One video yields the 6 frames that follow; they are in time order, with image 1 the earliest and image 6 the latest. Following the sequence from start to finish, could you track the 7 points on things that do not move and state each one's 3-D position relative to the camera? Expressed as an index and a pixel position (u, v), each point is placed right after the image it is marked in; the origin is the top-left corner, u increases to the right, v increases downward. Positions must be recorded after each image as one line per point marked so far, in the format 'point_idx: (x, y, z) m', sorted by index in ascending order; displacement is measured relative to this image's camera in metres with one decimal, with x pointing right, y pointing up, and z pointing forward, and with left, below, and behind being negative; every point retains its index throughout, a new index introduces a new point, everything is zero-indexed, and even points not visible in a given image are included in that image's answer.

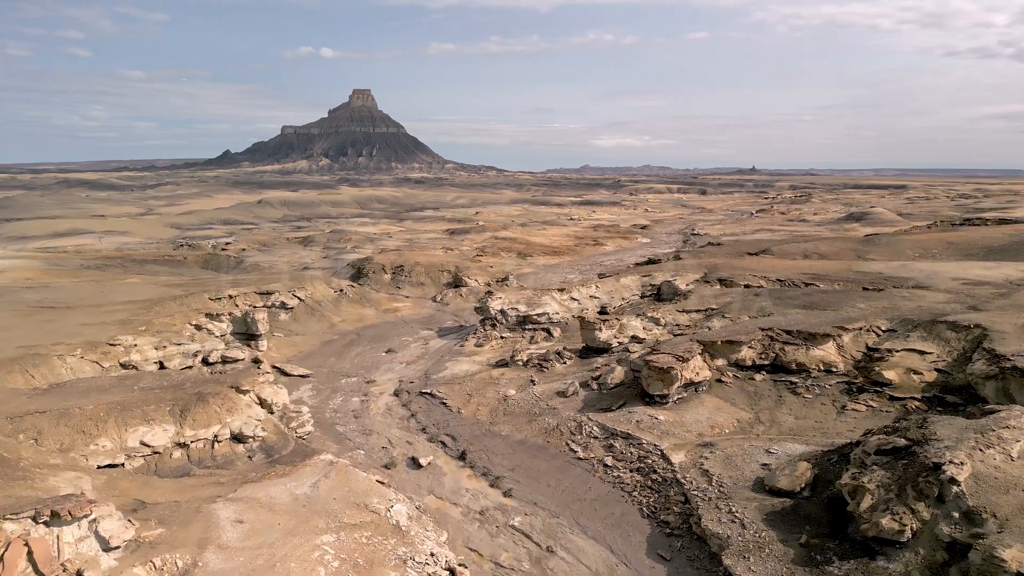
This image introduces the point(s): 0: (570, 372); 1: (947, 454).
0: (+1.4, -2.0, +17.5) m
1: (+5.2, -2.0, +8.7) m
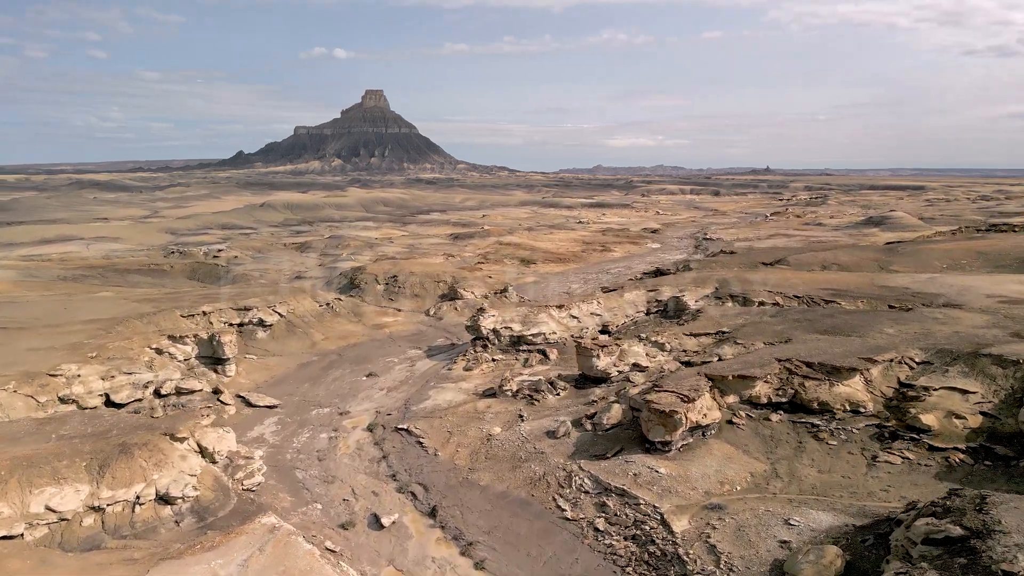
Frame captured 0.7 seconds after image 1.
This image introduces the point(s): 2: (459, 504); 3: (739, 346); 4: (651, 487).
0: (+1.1, -2.5, +15.7) m
1: (+4.7, -2.5, +6.8) m
2: (-0.9, -3.6, +12.2) m
3: (+5.2, -1.3, +16.7) m
4: (+2.2, -3.1, +11.5) m
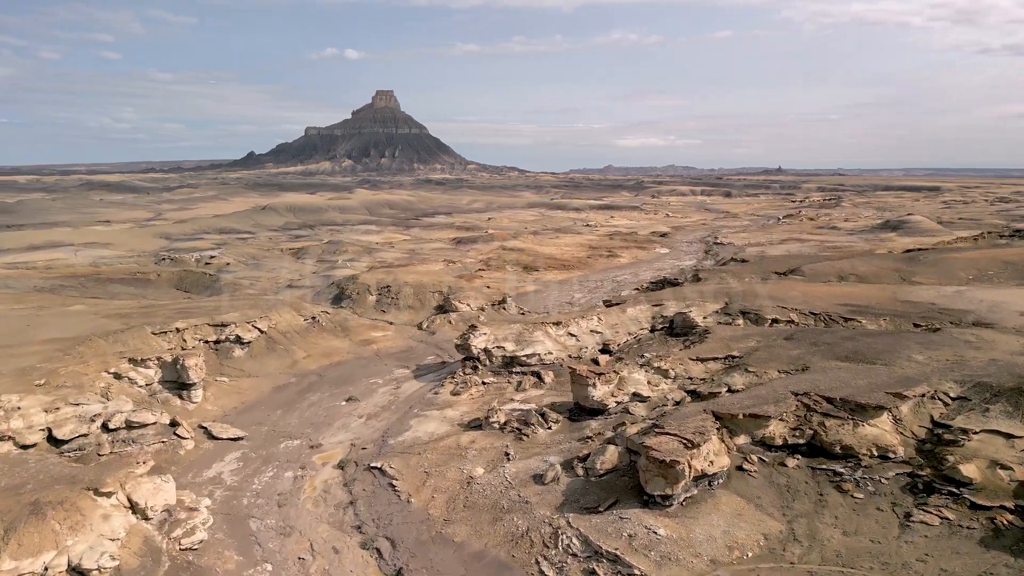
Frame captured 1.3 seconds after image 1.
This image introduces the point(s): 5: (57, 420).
0: (+0.8, -3.0, +14.1) m
1: (+4.3, -3.0, +5.2) m
2: (-1.2, -4.1, +10.7) m
3: (+4.9, -1.8, +15.1) m
4: (+1.8, -3.6, +9.9) m
5: (-8.5, -2.5, +13.7) m
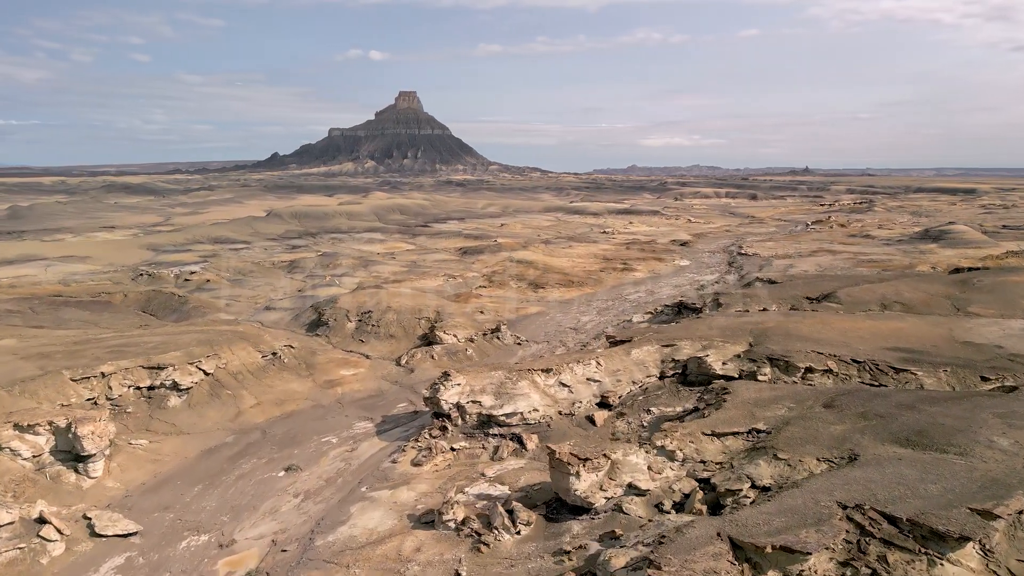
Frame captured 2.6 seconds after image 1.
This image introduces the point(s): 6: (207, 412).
0: (+0.1, -4.0, +10.8) m
1: (+3.4, -4.0, +1.7) m
2: (-2.0, -5.0, +7.4) m
3: (+4.3, -2.8, +11.6) m
4: (+1.0, -4.6, +6.5) m
5: (-9.2, -3.4, +10.6) m
6: (-7.6, -3.1, +18.4) m
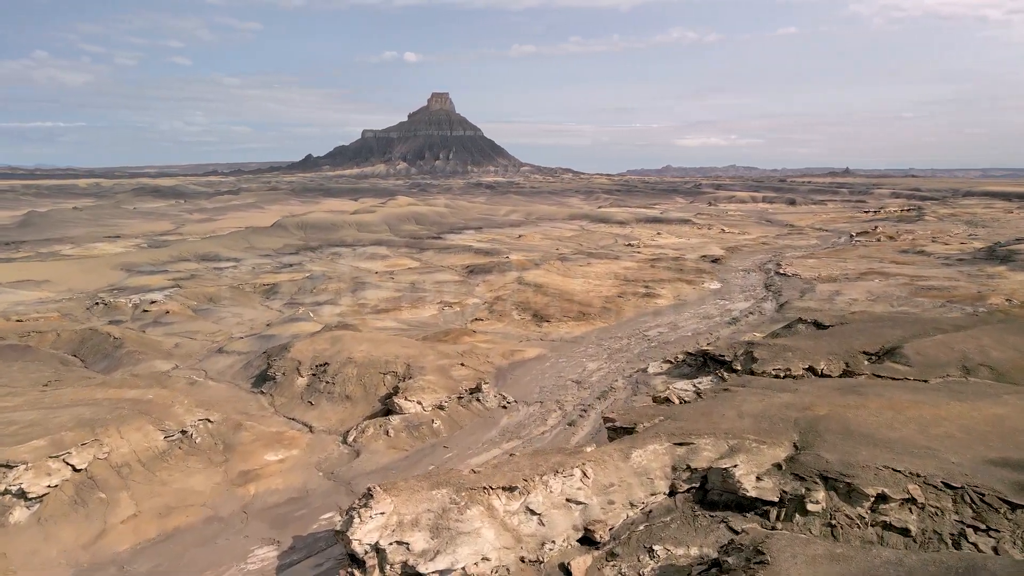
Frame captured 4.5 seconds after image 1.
0: (-1.1, -5.5, +5.9) m
1: (+1.7, -5.5, -3.3) m
2: (-3.4, -6.5, +2.6) m
3: (+3.1, -4.3, +6.5) m
4: (-0.4, -6.1, +1.6) m
5: (-10.5, -4.9, +6.1) m
6: (-8.5, -4.6, +13.8) m
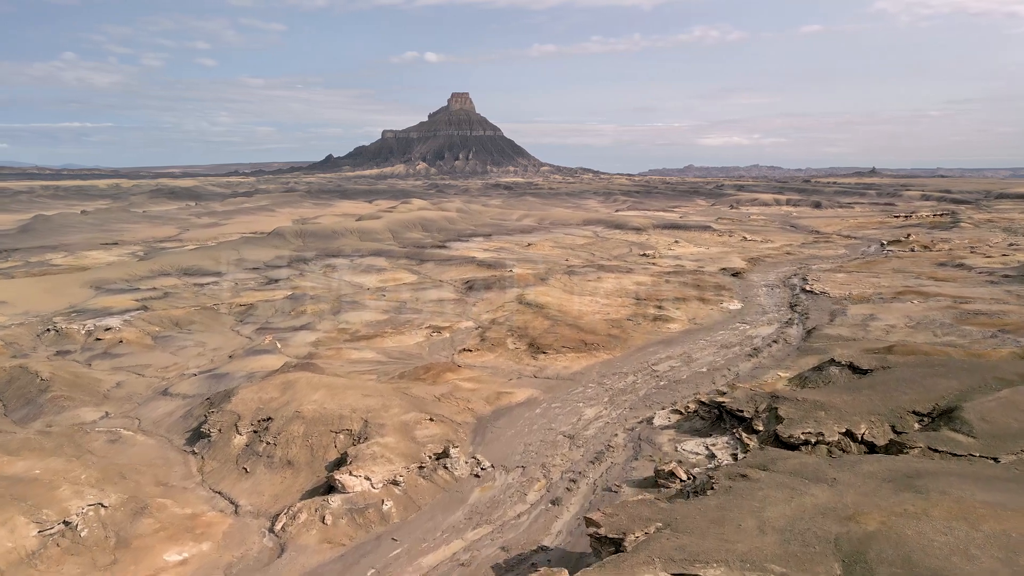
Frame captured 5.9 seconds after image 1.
0: (-2.2, -6.6, +2.3) m
1: (+0.4, -6.6, -6.9) m
2: (-4.6, -7.7, -0.9) m
3: (+2.0, -5.5, +2.8) m
4: (-1.6, -7.2, -2.0) m
5: (-11.5, -6.0, +2.9) m
6: (-9.4, -5.7, +10.5) m
